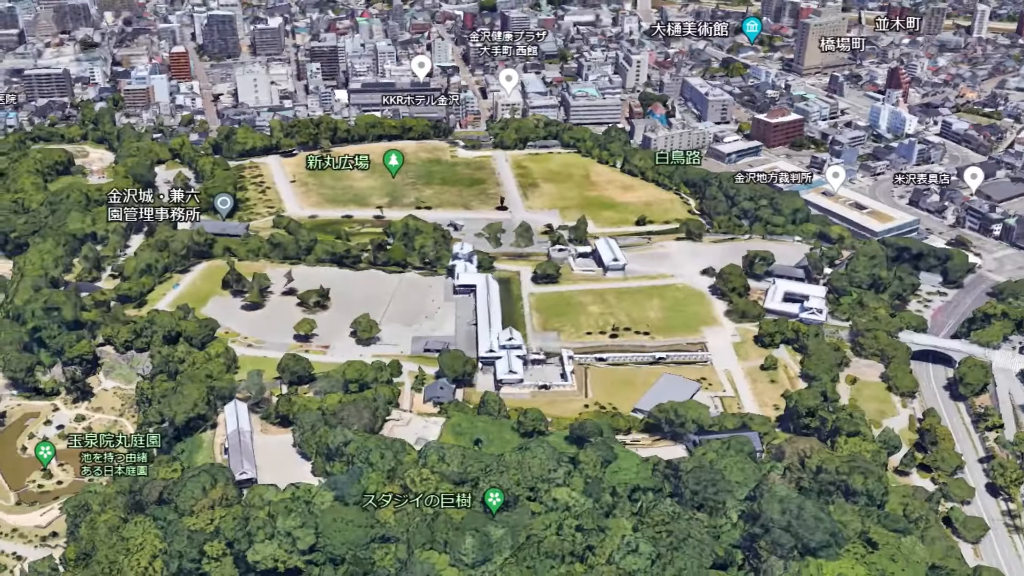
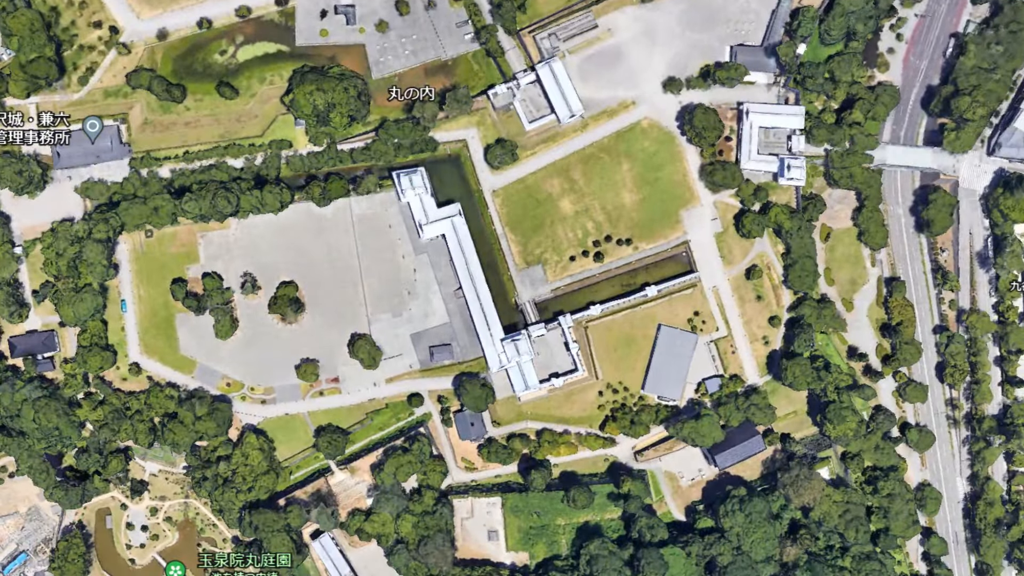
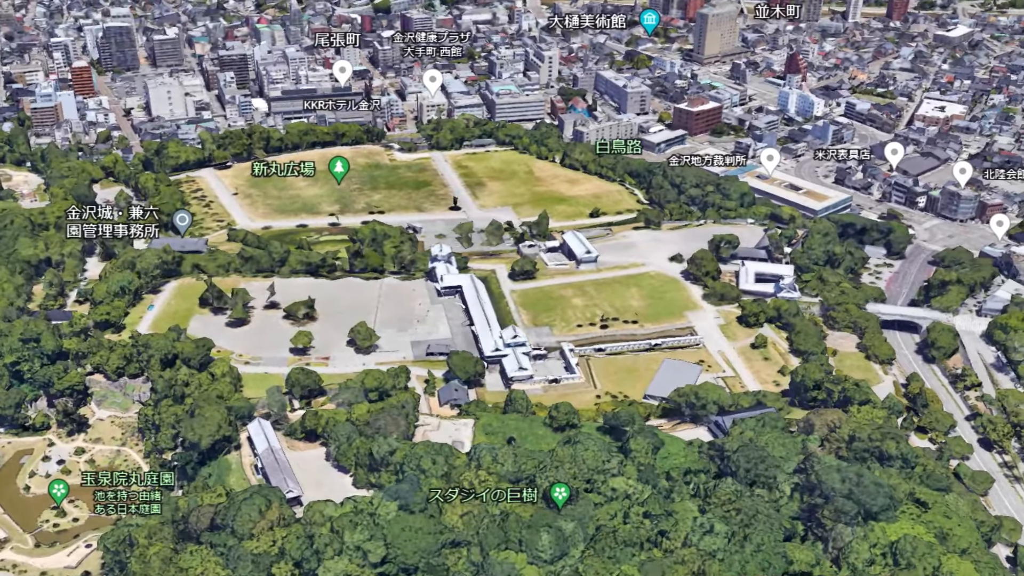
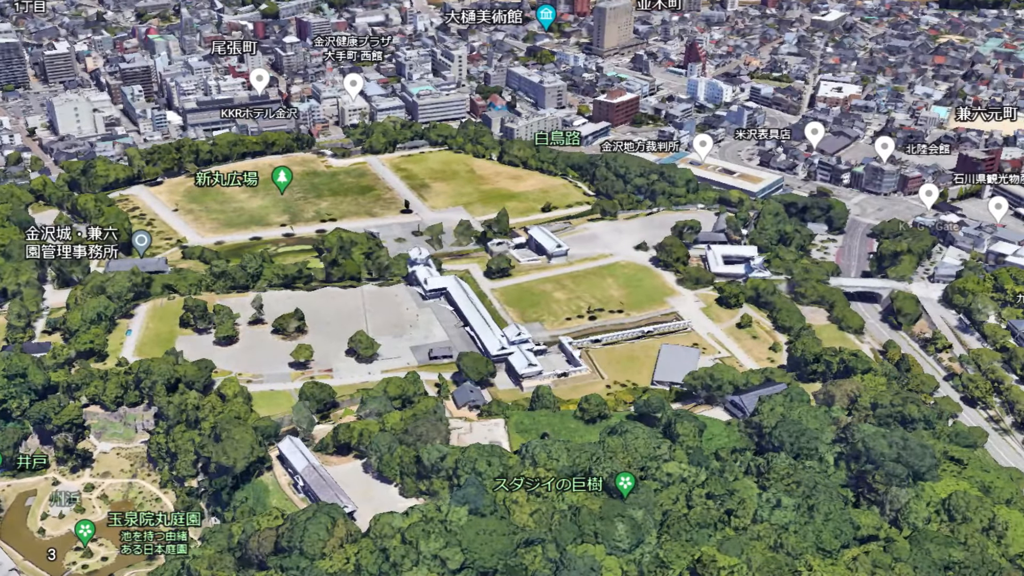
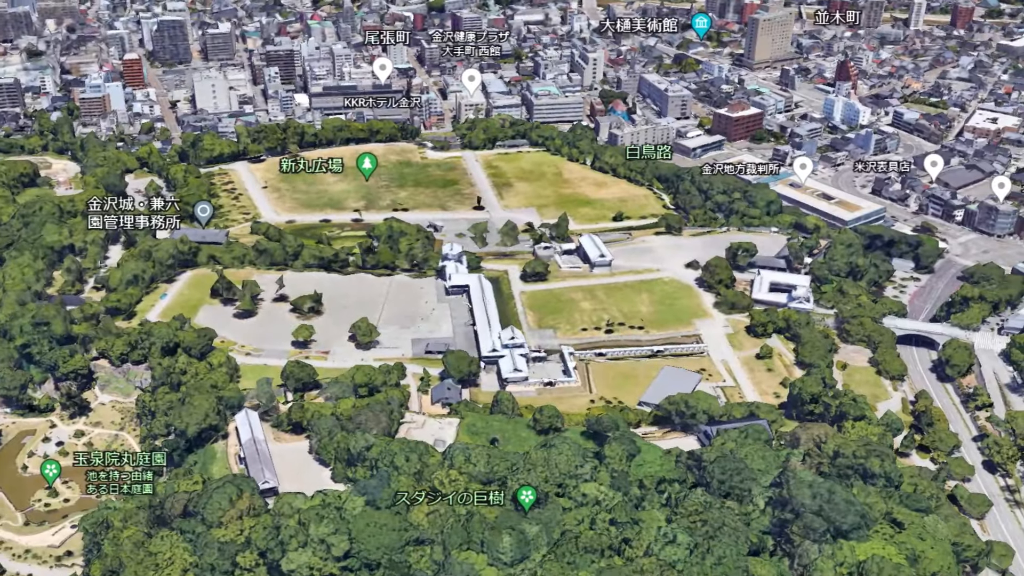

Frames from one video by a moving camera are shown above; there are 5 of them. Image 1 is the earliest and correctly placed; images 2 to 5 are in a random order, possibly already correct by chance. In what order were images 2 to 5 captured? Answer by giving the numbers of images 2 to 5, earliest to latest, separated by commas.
5, 3, 4, 2
